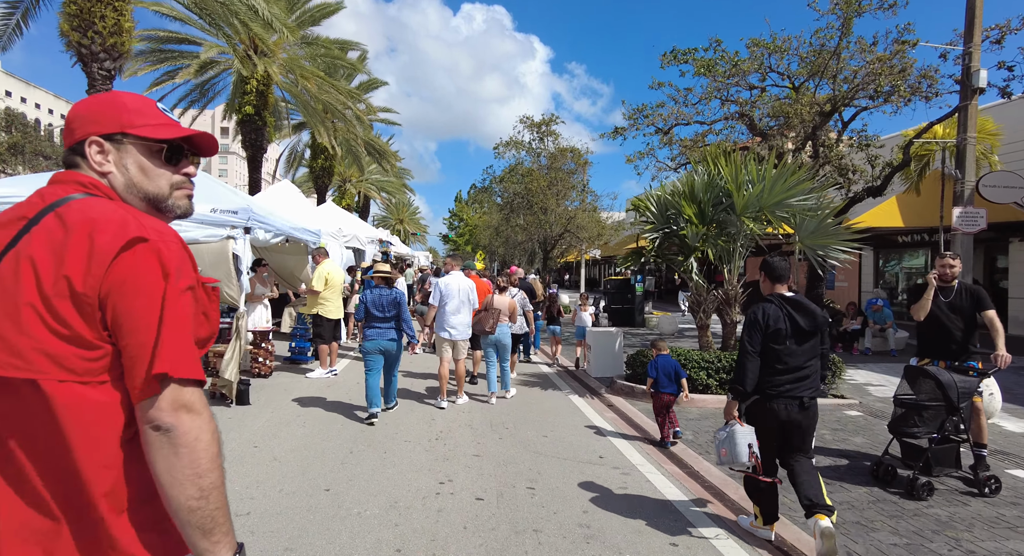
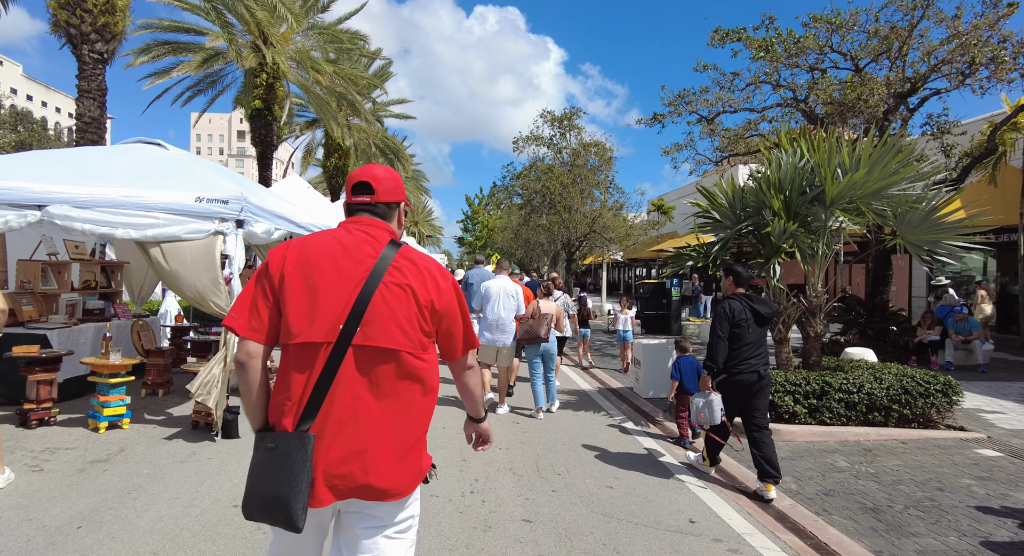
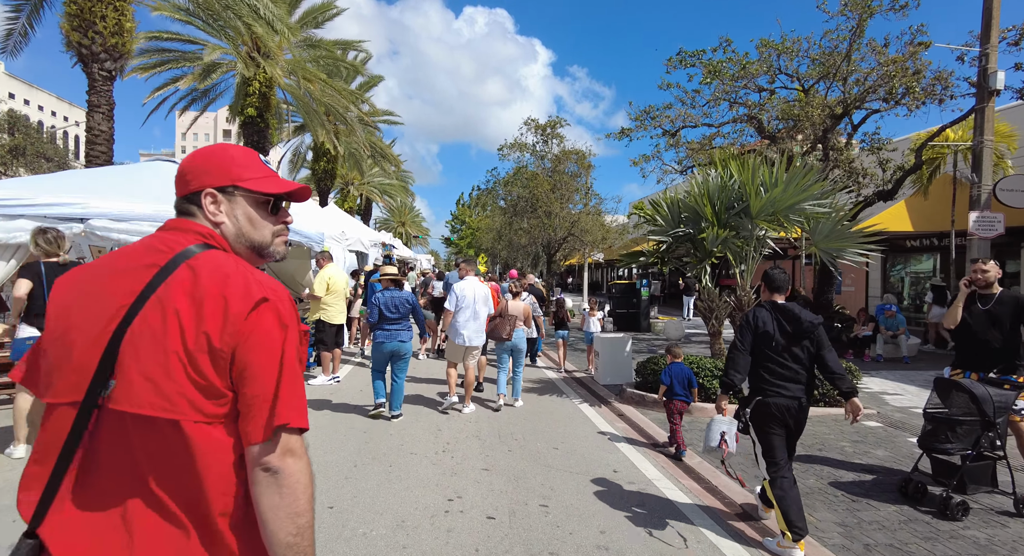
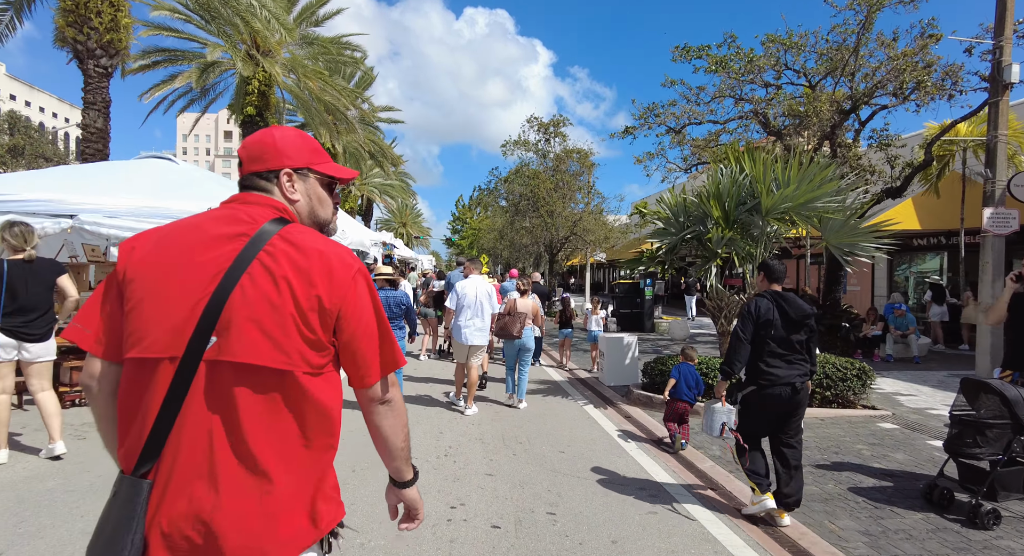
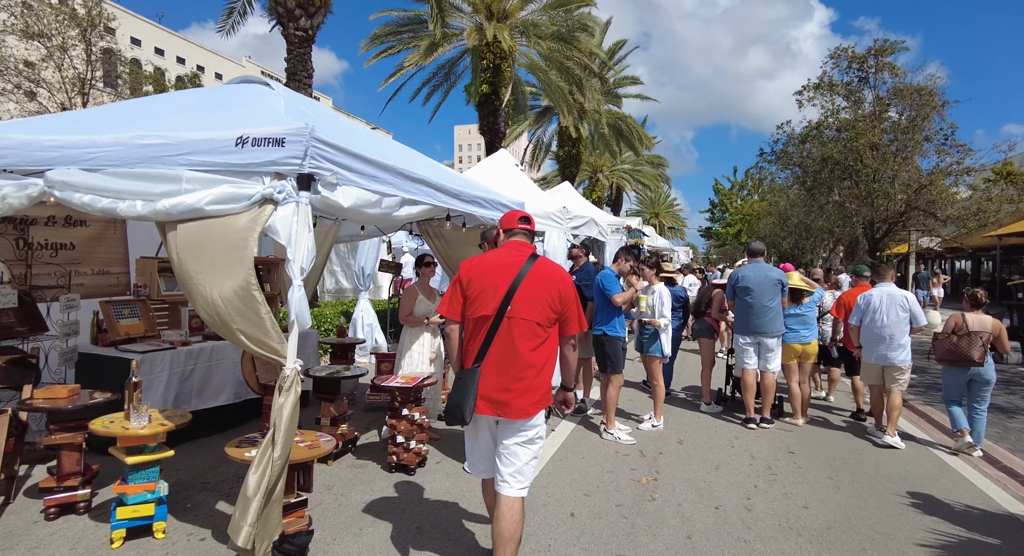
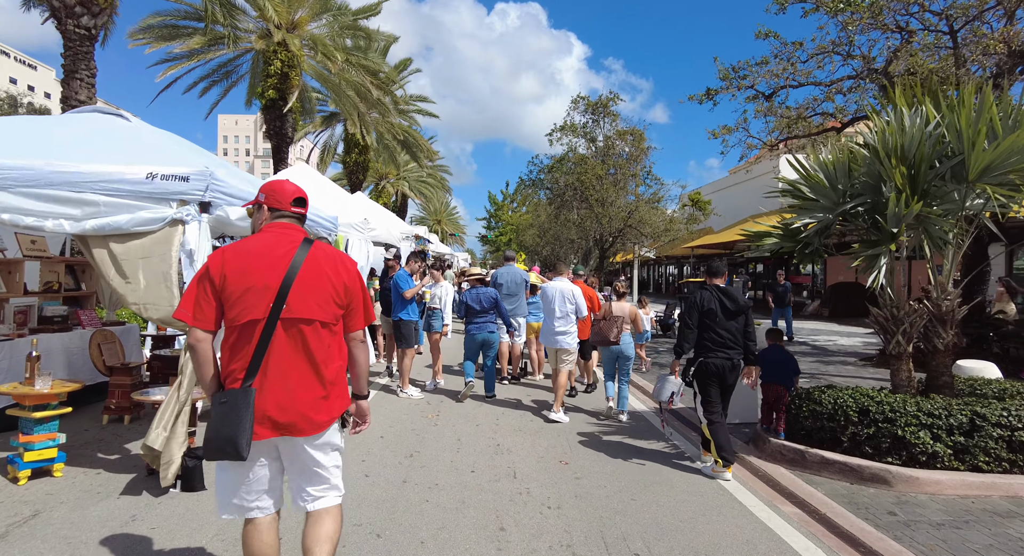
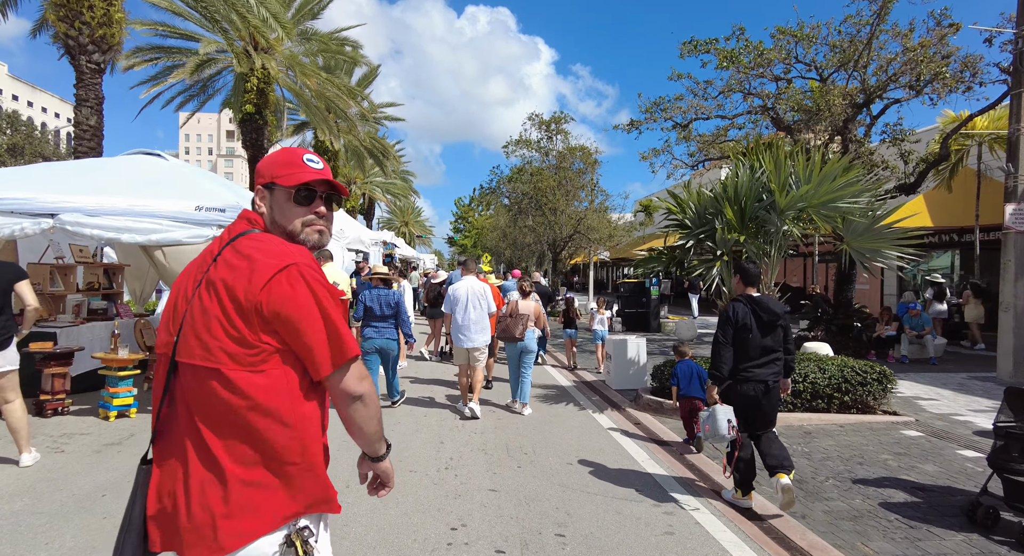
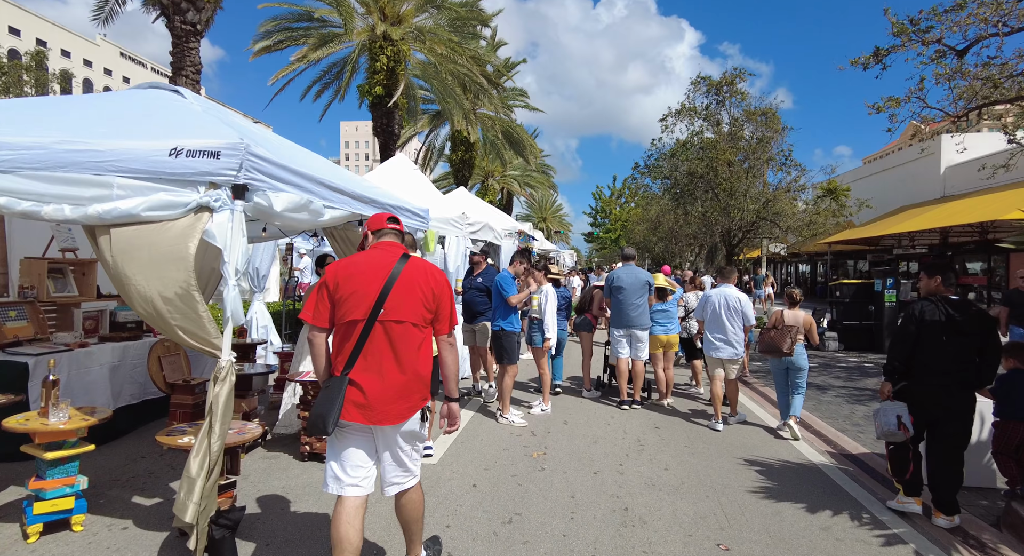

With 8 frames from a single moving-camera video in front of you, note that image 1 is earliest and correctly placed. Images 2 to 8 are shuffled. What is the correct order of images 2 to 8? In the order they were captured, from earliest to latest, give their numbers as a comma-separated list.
3, 4, 7, 2, 6, 8, 5
